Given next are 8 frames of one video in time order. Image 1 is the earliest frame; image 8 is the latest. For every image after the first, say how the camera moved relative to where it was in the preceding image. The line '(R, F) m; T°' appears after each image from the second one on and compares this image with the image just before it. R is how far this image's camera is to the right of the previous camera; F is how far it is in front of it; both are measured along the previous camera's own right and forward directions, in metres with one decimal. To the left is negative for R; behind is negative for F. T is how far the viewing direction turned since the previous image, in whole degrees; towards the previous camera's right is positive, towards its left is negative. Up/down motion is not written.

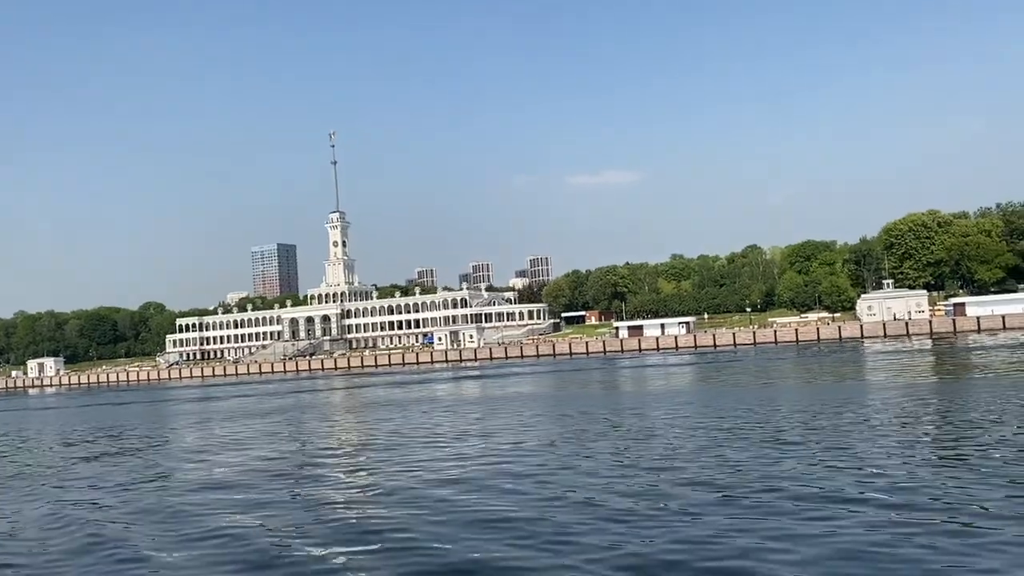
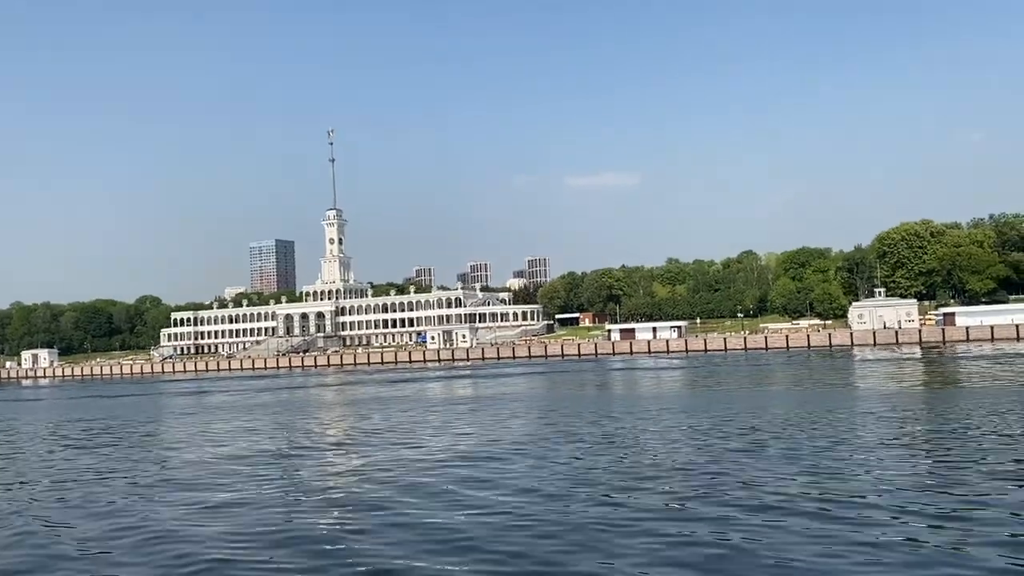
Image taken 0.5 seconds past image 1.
(+0.3, -0.2) m; 0°
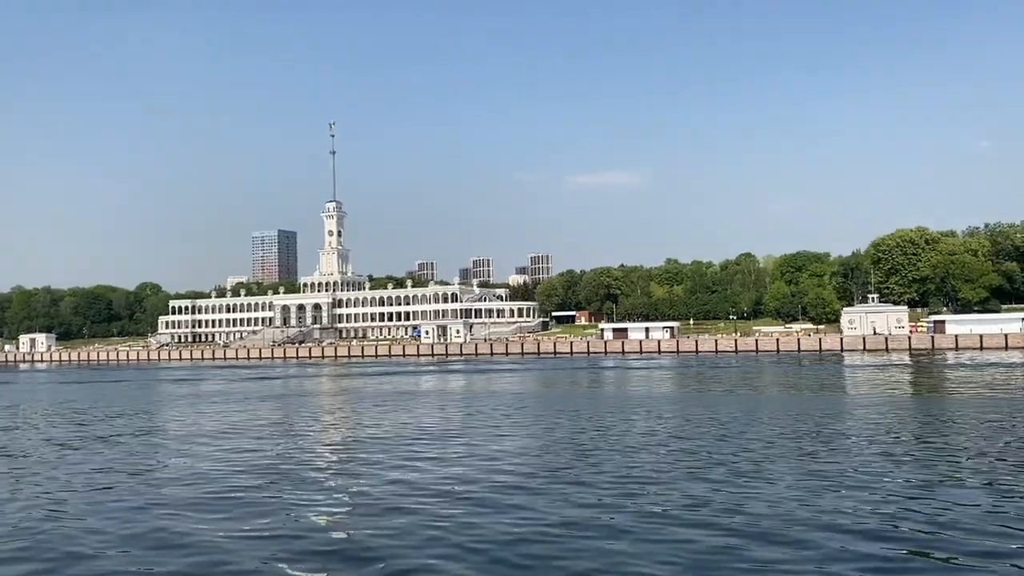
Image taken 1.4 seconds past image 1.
(+0.6, -0.2) m; 0°
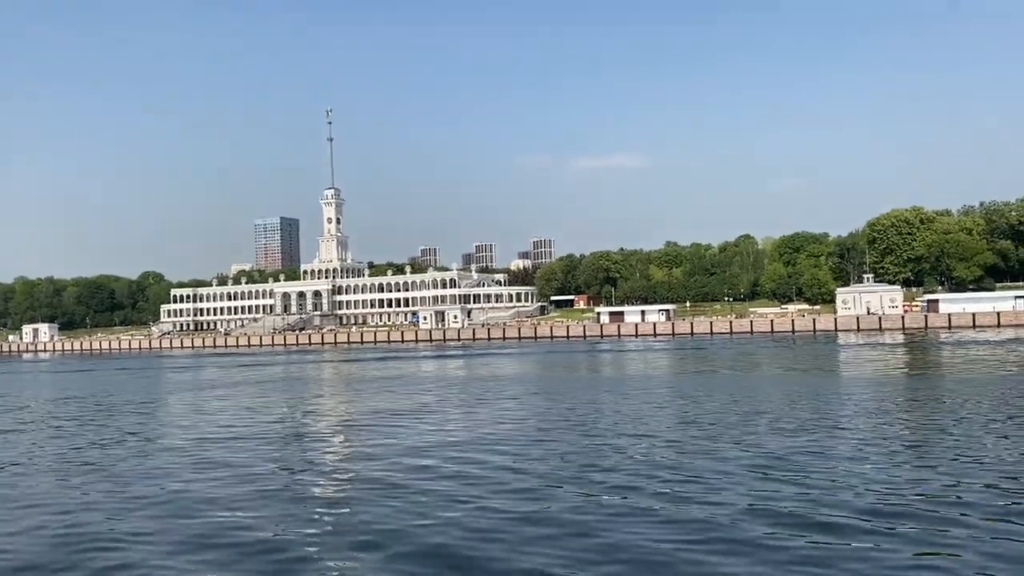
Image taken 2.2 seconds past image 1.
(+0.5, -0.3) m; 0°
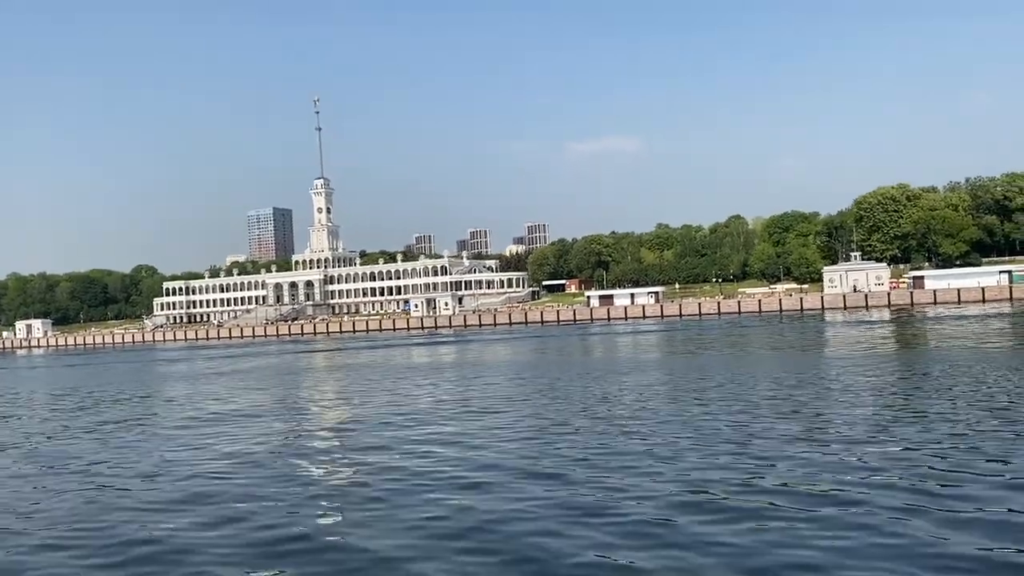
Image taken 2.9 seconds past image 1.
(+0.4, -0.2) m; 0°
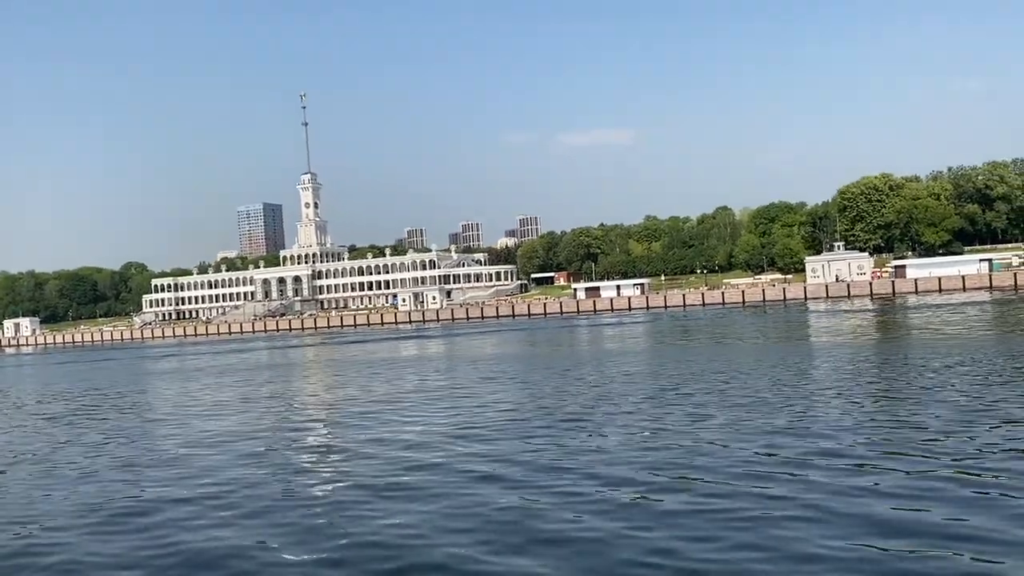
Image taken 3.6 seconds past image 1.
(+0.4, -0.2) m; 0°
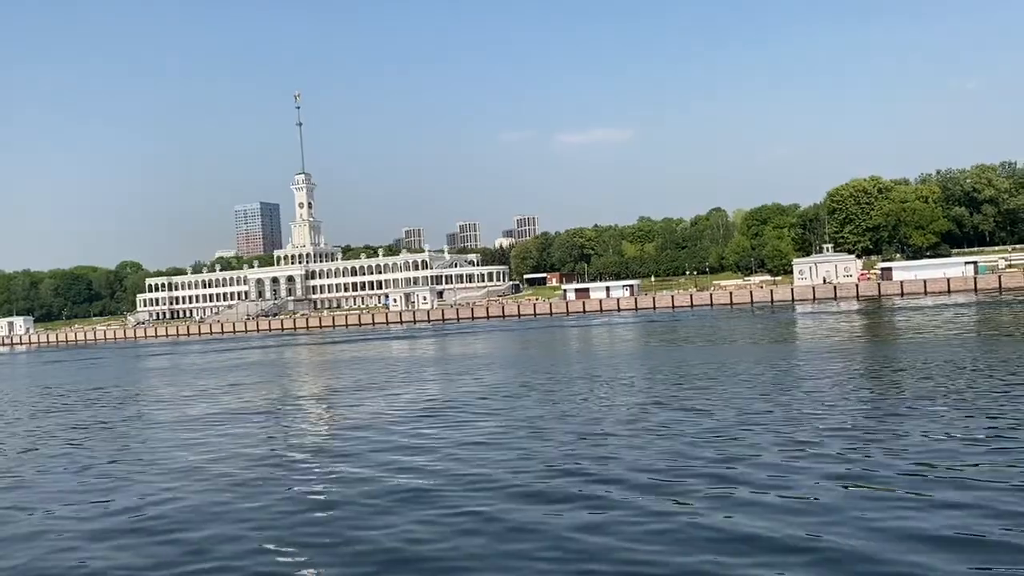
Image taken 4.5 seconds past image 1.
(+0.5, -0.3) m; 0°
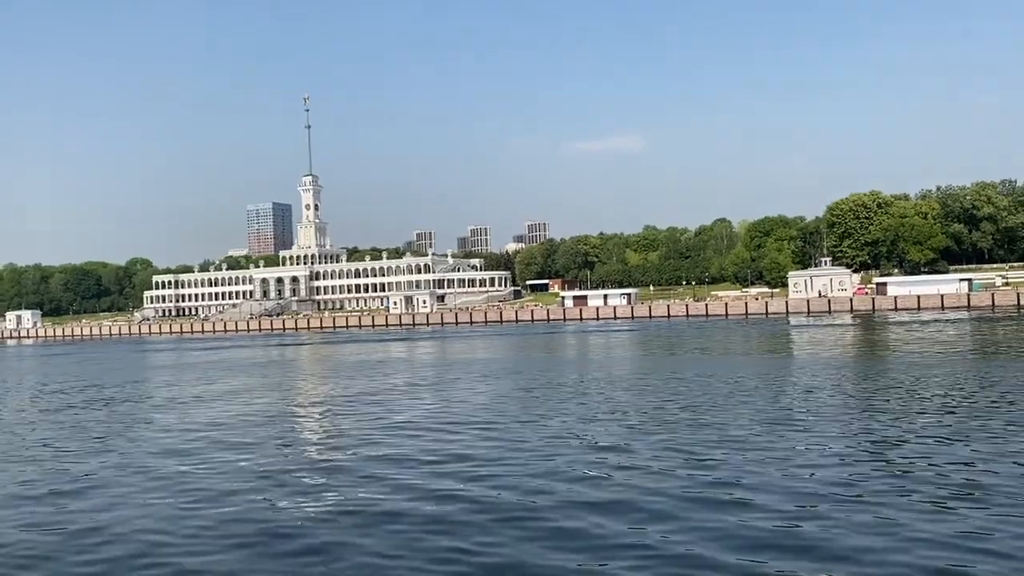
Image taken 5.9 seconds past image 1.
(+0.8, -0.5) m; -1°
